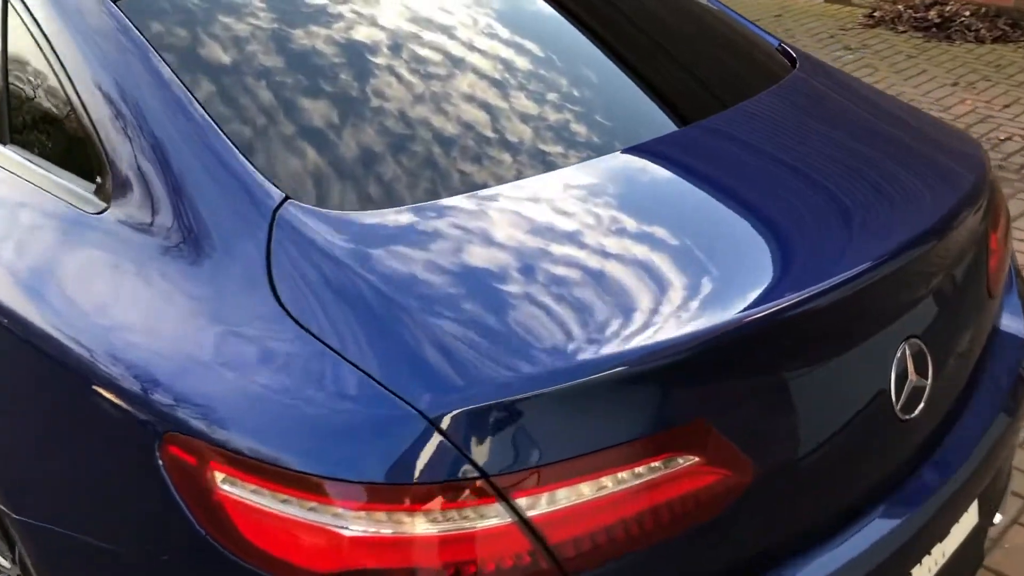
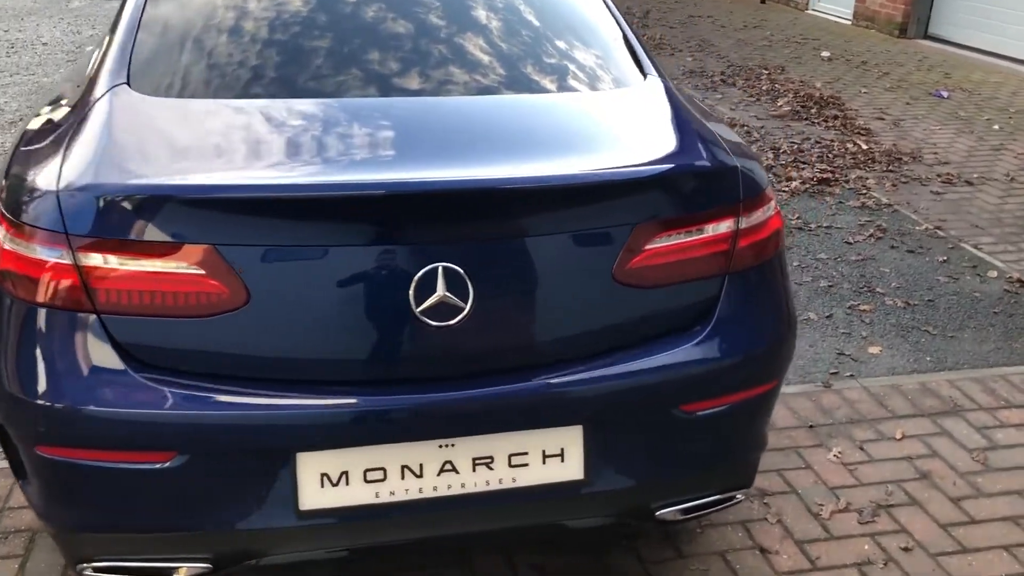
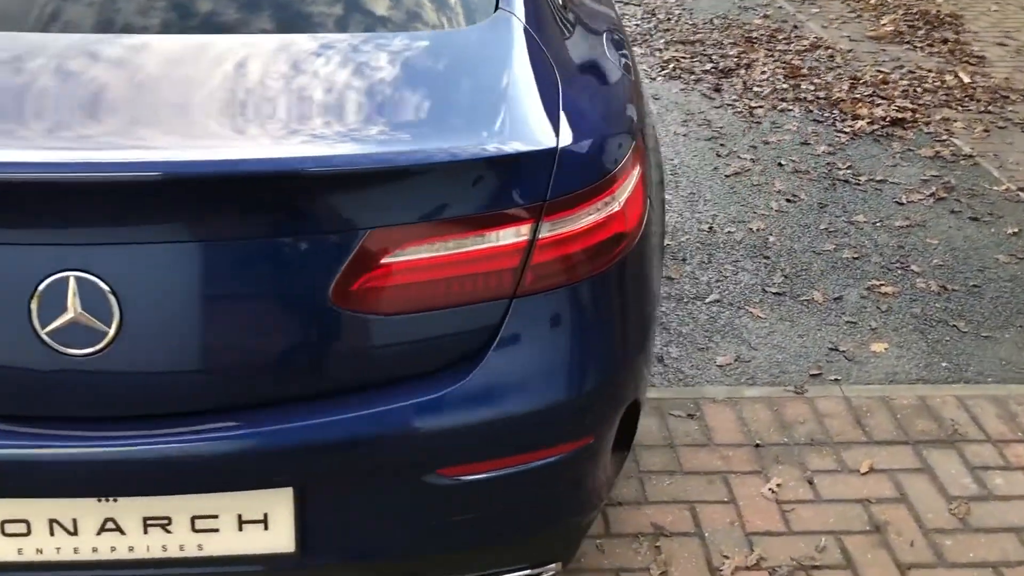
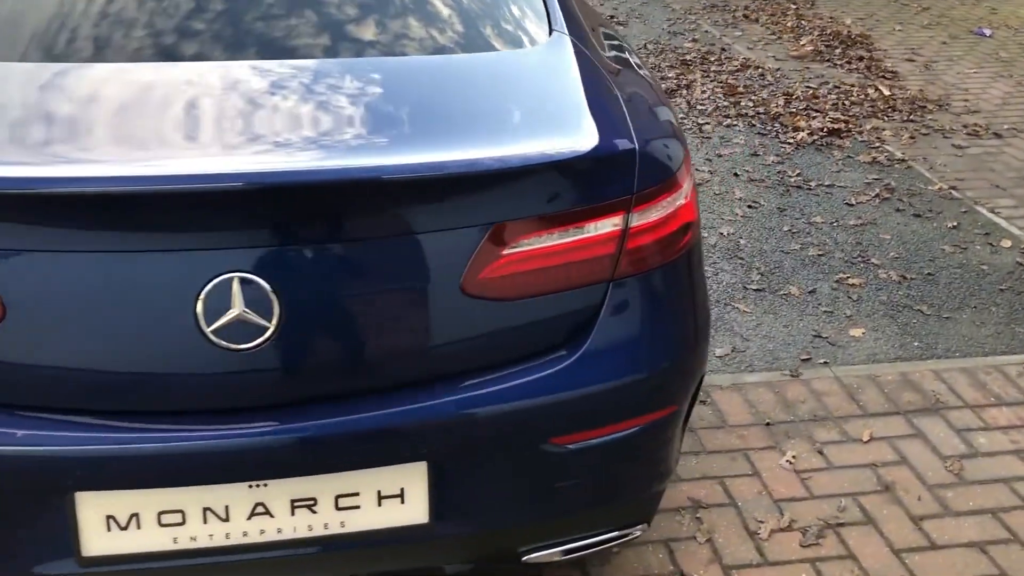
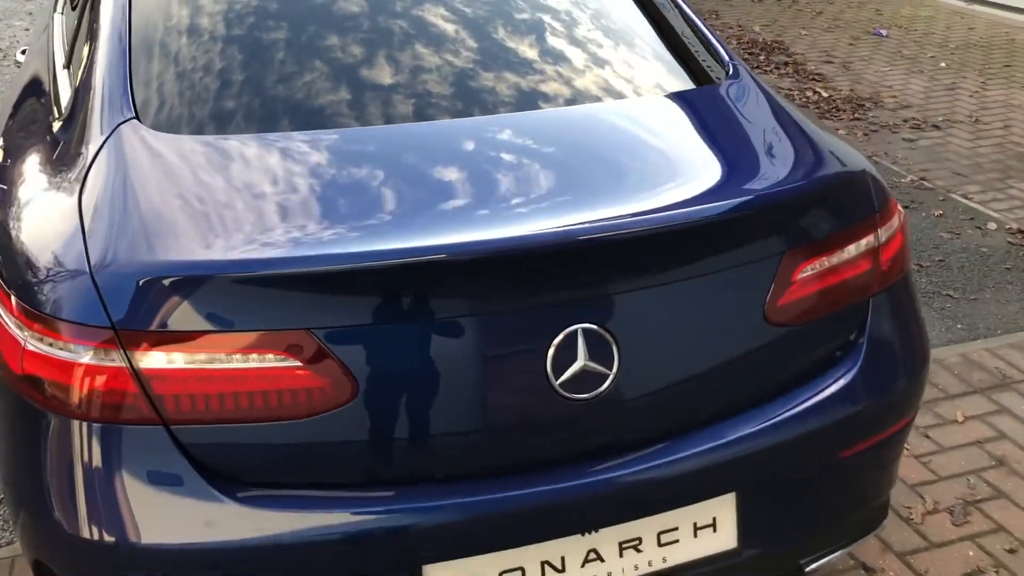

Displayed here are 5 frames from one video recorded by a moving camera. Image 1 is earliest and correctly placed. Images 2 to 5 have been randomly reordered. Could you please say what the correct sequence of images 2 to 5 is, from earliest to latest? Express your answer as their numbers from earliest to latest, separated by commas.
5, 2, 4, 3
